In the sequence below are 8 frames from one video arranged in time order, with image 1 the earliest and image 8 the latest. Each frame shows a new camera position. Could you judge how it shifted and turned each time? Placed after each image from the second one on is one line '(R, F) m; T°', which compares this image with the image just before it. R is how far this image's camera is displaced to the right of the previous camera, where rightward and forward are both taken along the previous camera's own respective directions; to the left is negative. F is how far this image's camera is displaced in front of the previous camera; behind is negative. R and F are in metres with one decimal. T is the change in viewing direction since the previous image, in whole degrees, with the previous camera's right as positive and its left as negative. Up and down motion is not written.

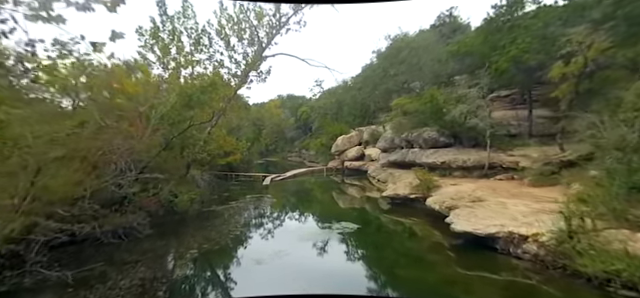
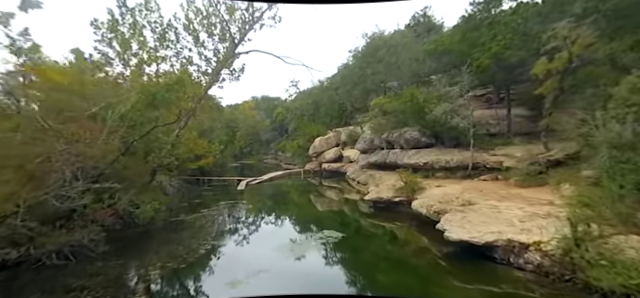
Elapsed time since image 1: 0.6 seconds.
(0.0, +0.2) m; +5°
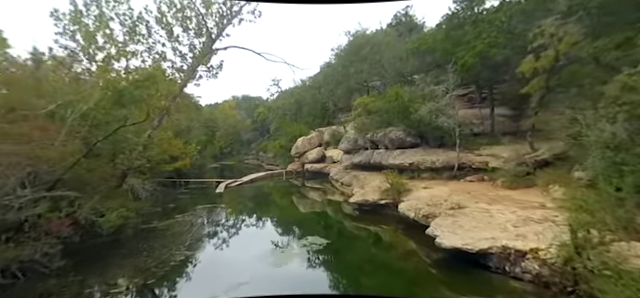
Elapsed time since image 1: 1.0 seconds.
(0.0, +0.1) m; +4°
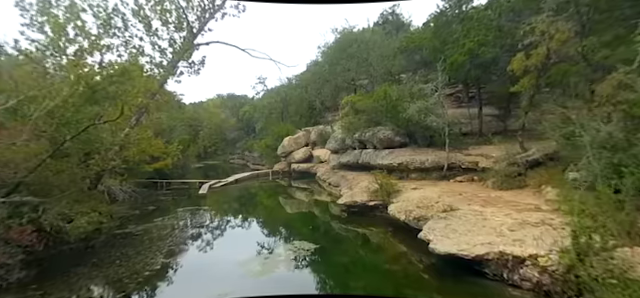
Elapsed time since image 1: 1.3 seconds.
(0.0, +0.1) m; +3°
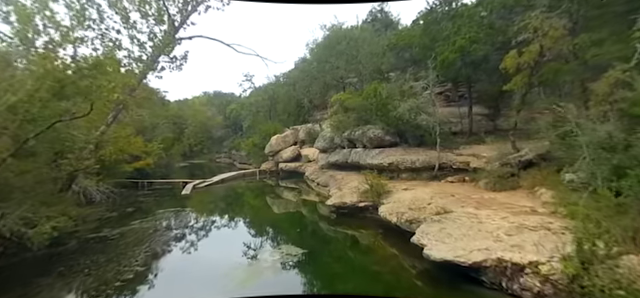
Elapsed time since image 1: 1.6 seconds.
(0.0, +0.1) m; +2°
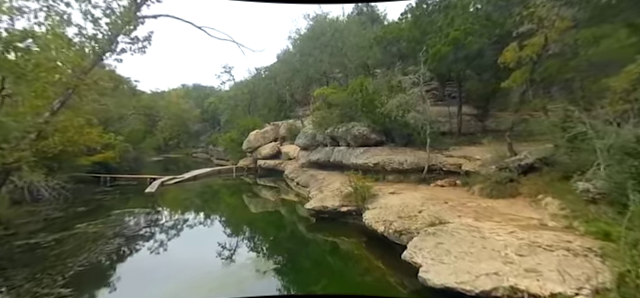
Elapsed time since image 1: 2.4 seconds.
(0.0, +0.3) m; +4°
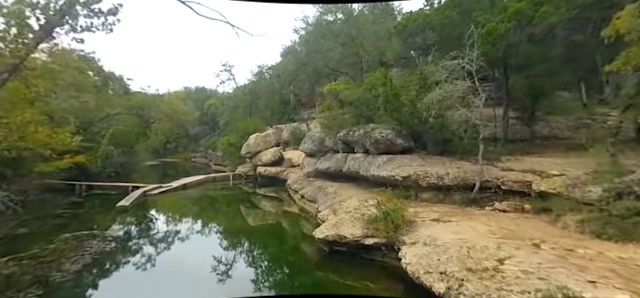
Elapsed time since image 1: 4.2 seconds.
(-0.1, +0.6) m; -1°
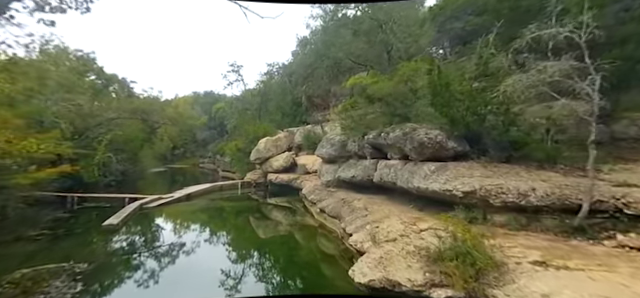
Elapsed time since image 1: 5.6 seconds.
(-0.1, +0.5) m; -2°
